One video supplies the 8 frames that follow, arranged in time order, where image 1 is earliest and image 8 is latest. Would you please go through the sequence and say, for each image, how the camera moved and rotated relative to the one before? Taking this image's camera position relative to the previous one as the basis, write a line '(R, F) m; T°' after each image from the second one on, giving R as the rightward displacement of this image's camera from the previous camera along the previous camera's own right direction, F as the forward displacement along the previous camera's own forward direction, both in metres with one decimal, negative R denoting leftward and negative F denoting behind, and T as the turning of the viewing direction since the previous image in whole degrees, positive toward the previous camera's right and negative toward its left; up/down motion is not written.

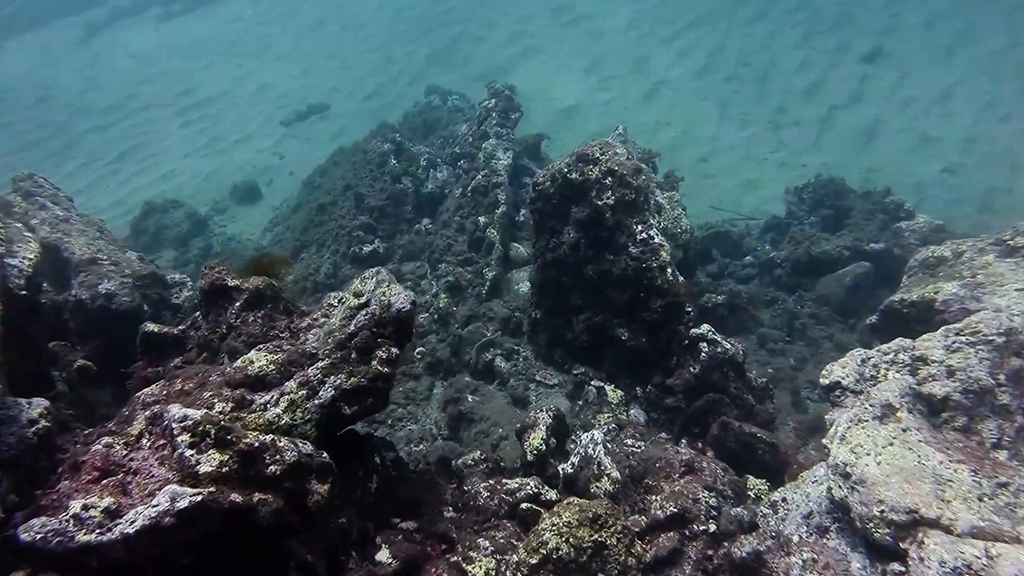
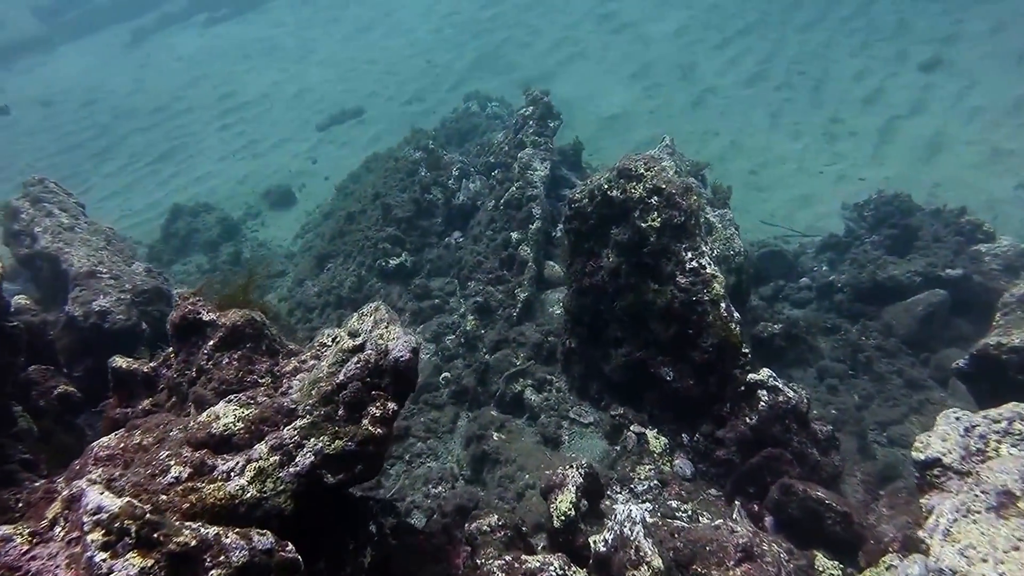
(+0.1, +0.7) m; -3°
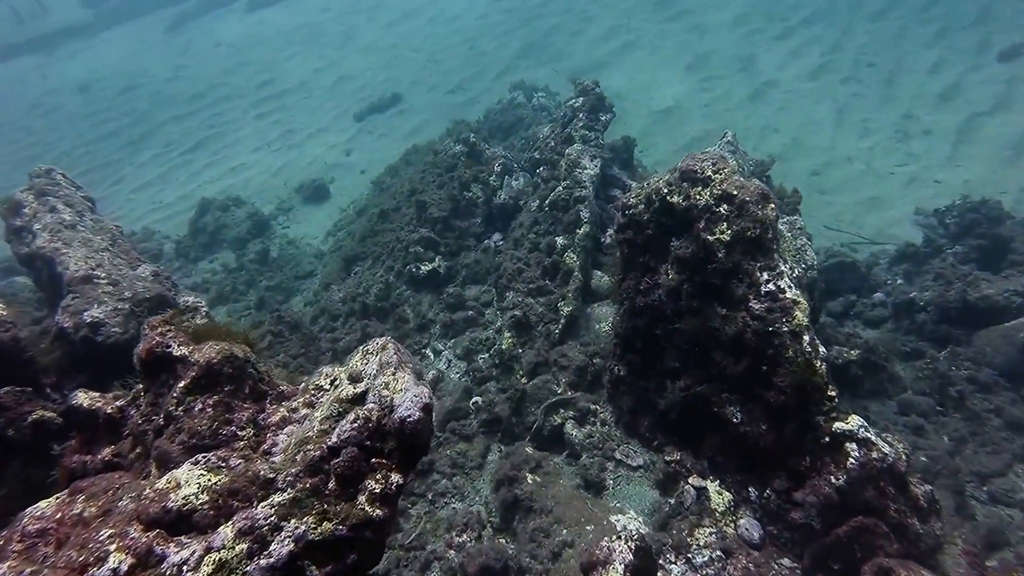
(0.0, +0.8) m; -3°
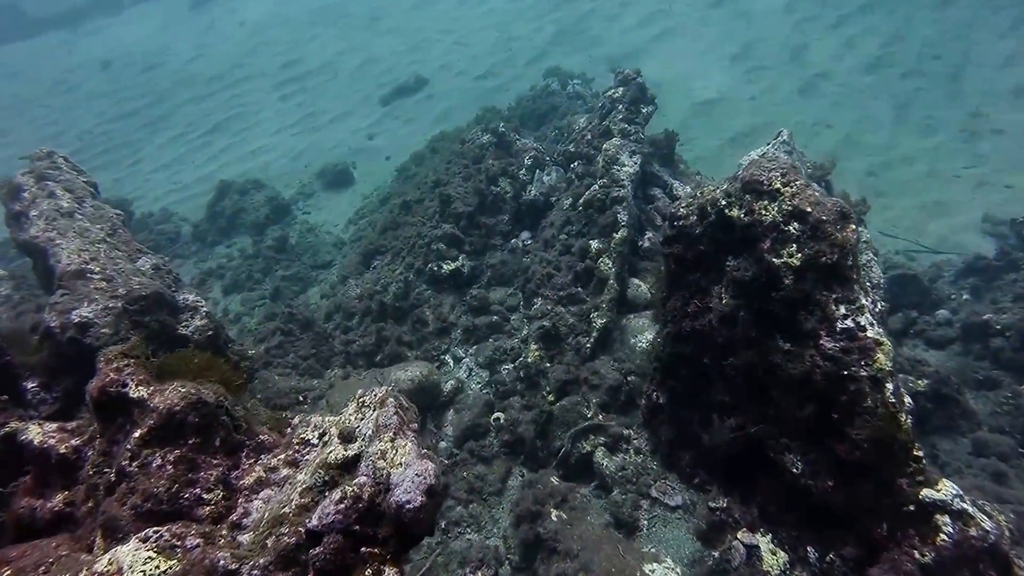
(0.0, +0.6) m; -2°
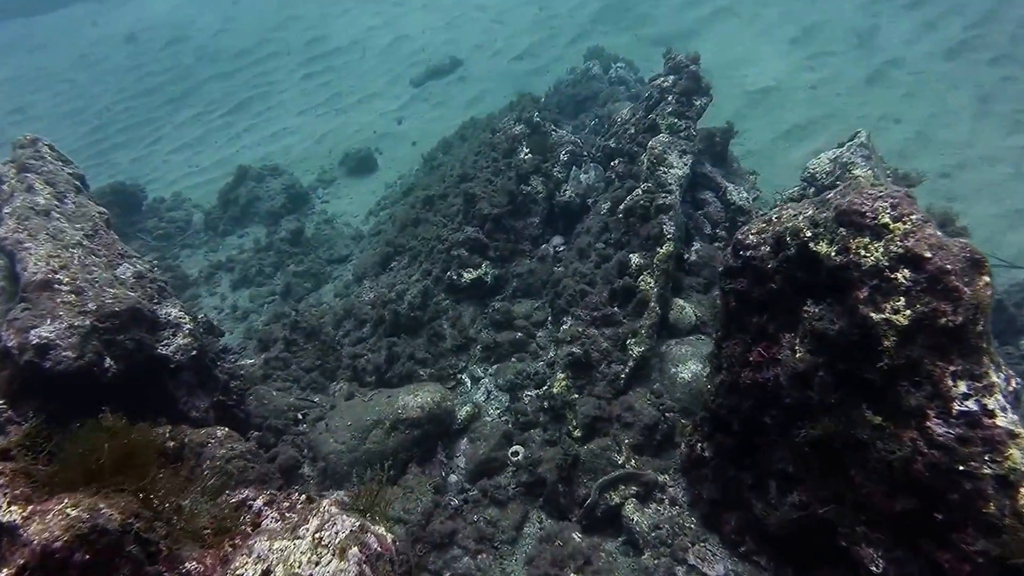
(0.0, +0.8) m; -3°
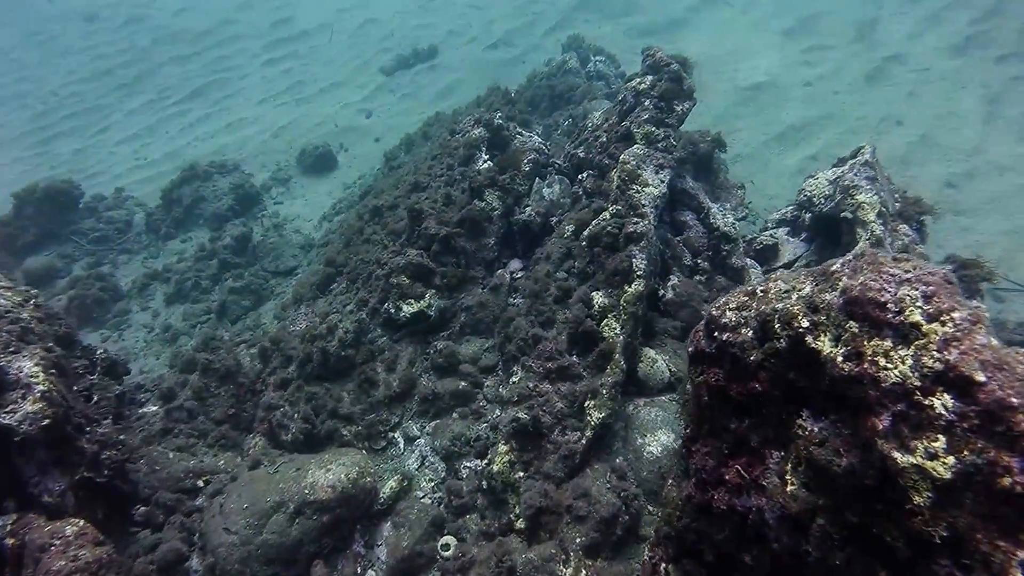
(+0.4, +1.0) m; 0°
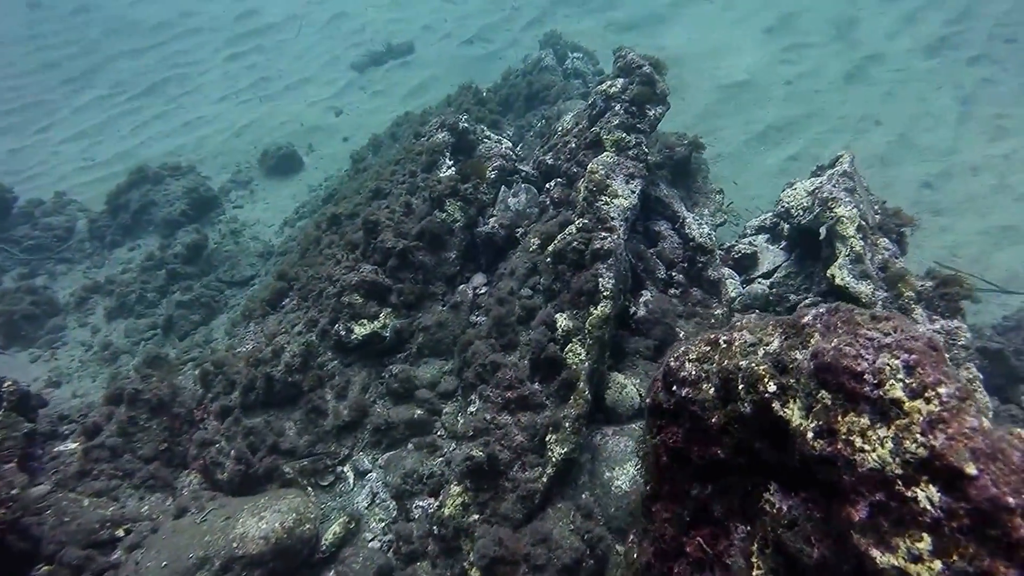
(+0.2, +0.4) m; +1°
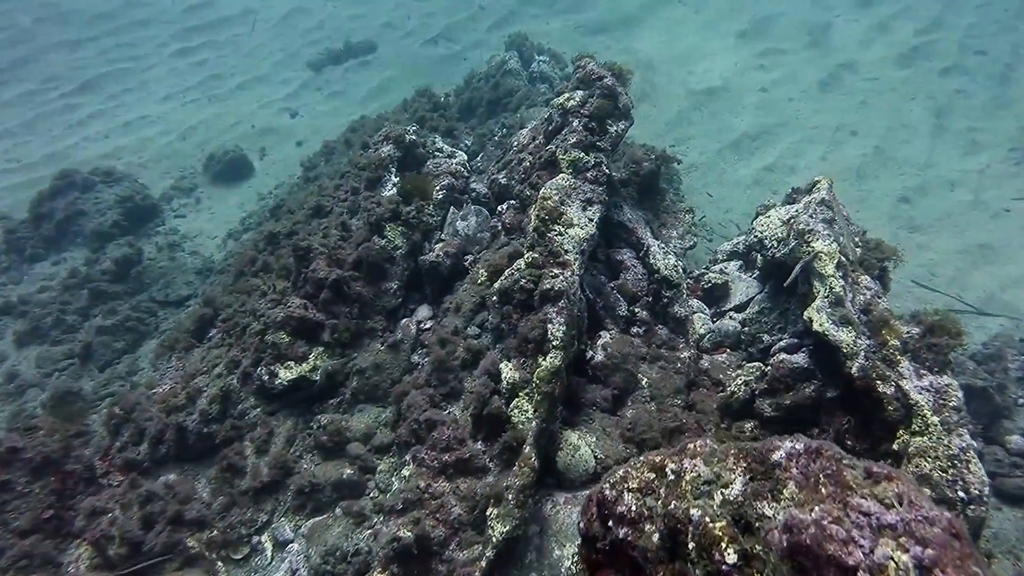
(+0.3, +0.6) m; +2°
